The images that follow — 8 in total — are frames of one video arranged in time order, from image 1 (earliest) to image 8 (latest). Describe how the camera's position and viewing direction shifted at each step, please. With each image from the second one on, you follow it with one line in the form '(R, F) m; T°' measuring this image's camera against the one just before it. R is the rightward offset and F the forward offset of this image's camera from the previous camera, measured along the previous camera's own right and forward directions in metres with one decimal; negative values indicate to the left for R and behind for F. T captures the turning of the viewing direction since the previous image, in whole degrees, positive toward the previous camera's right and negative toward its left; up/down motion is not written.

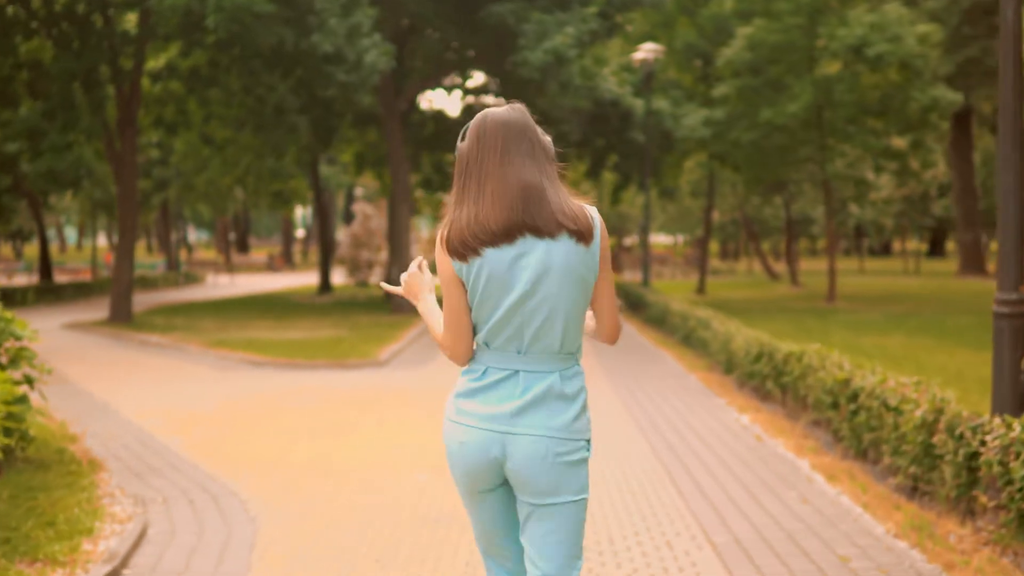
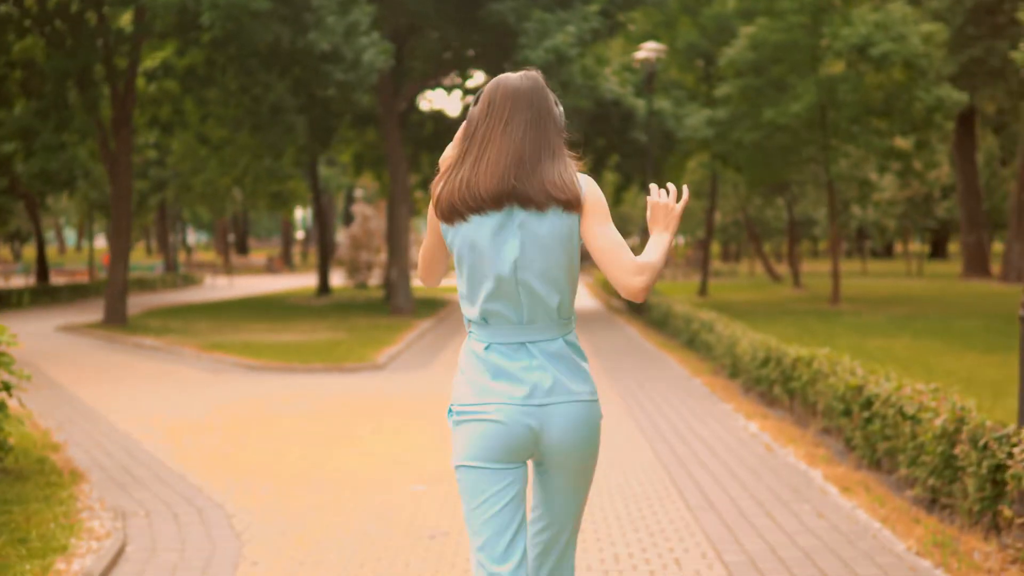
(0.0, +0.3) m; 0°
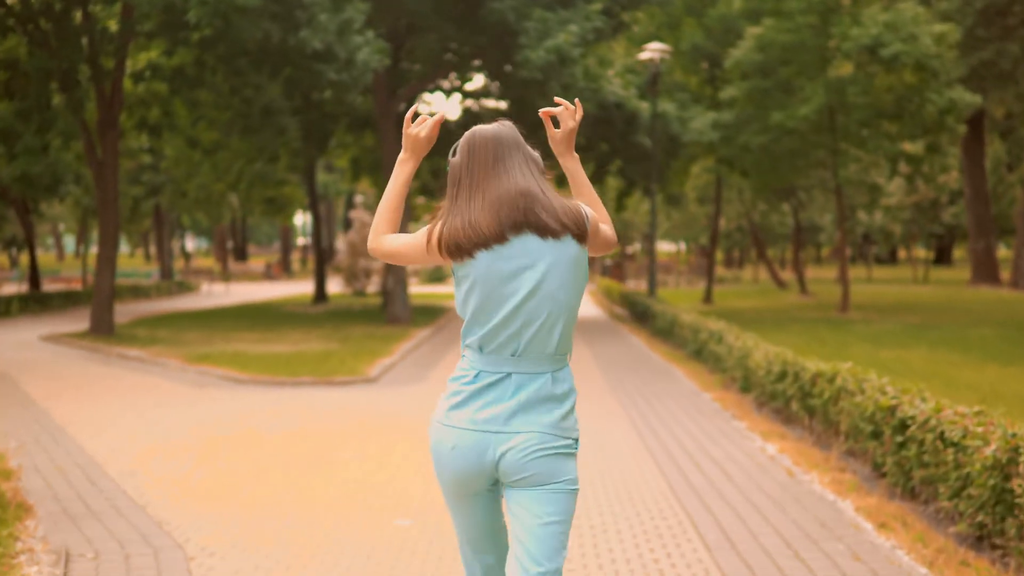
(0.0, +0.8) m; 0°
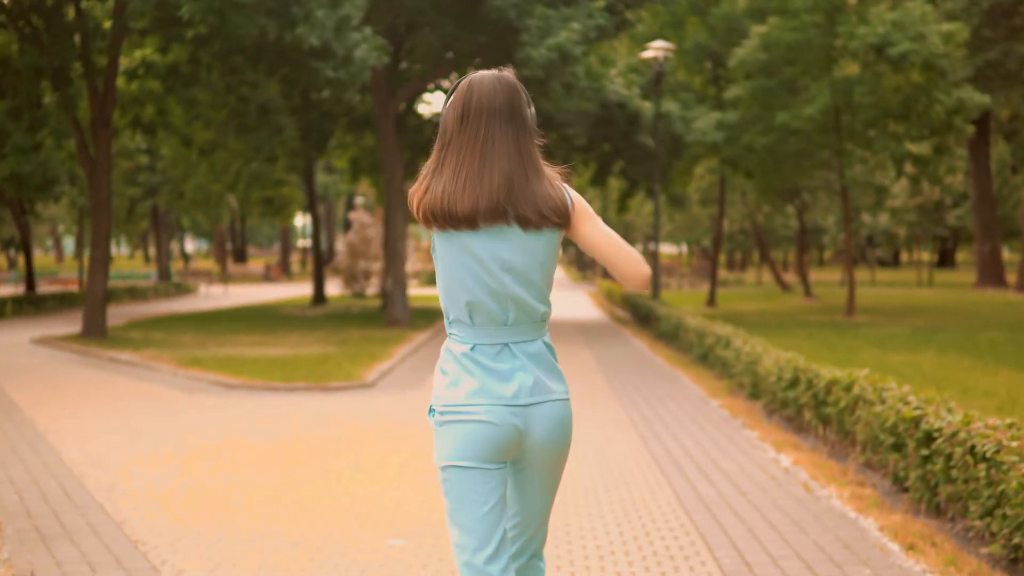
(0.0, +0.5) m; 0°
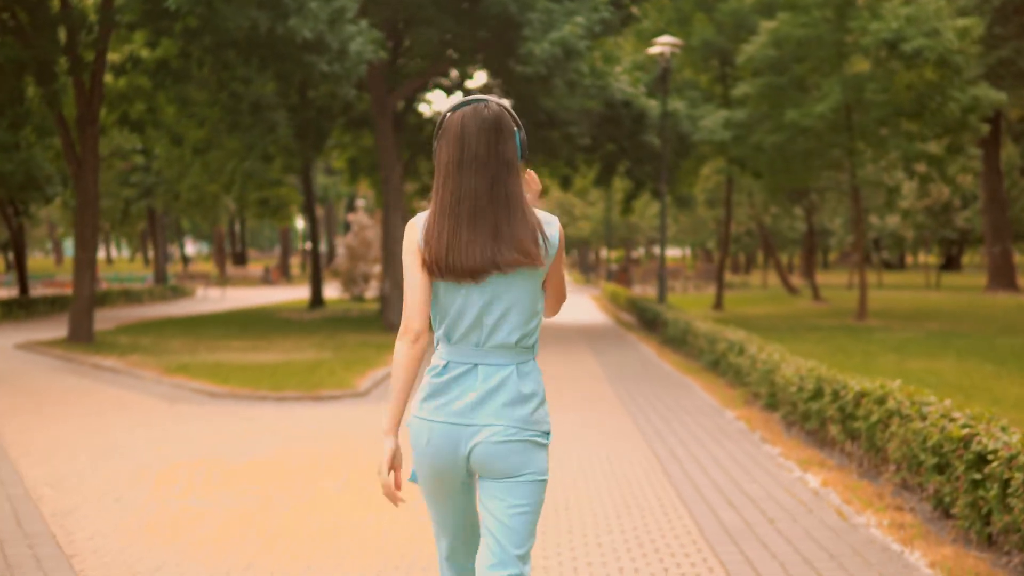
(0.0, +0.8) m; 0°
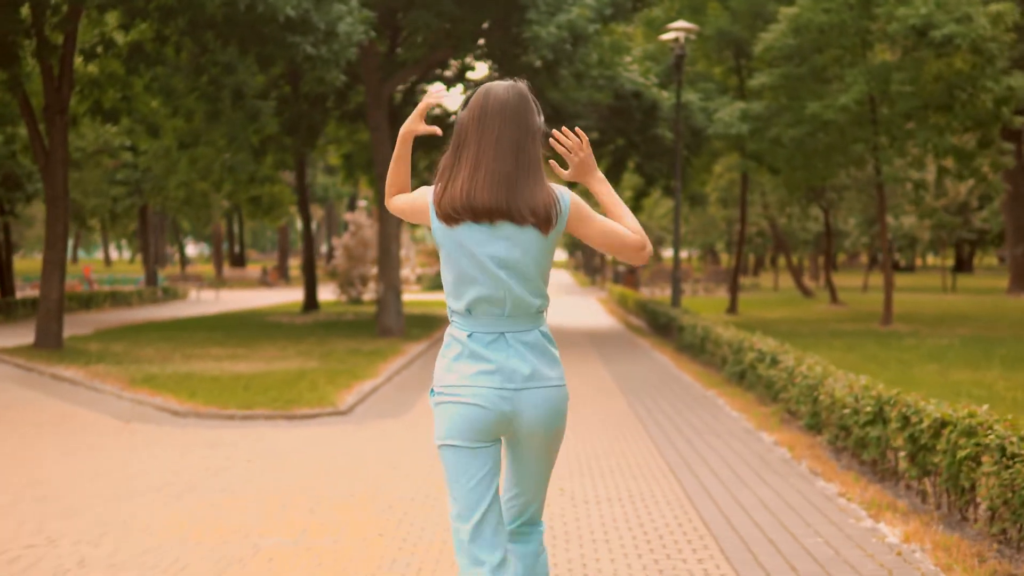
(0.0, +1.7) m; 0°
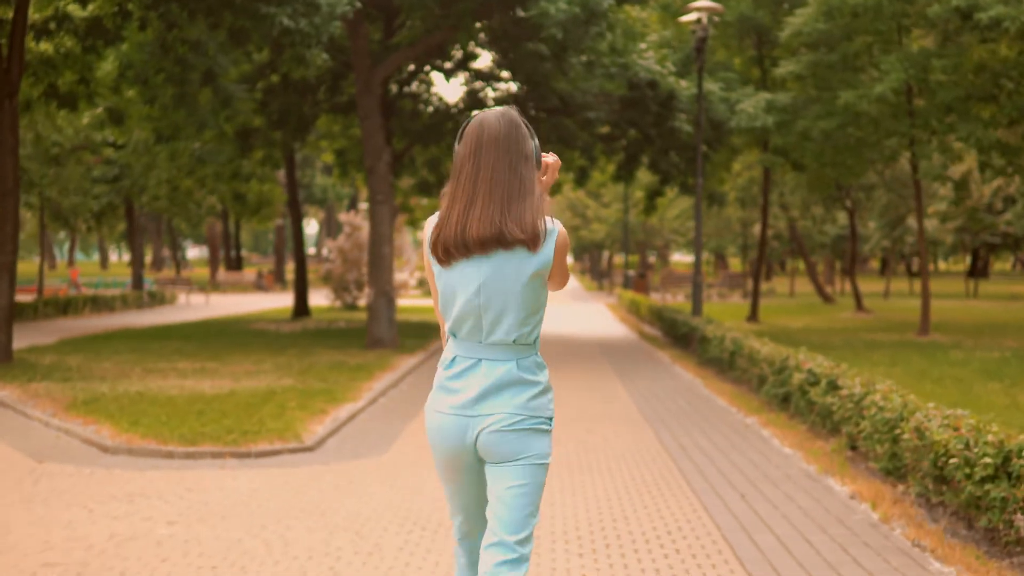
(0.0, +2.2) m; 0°
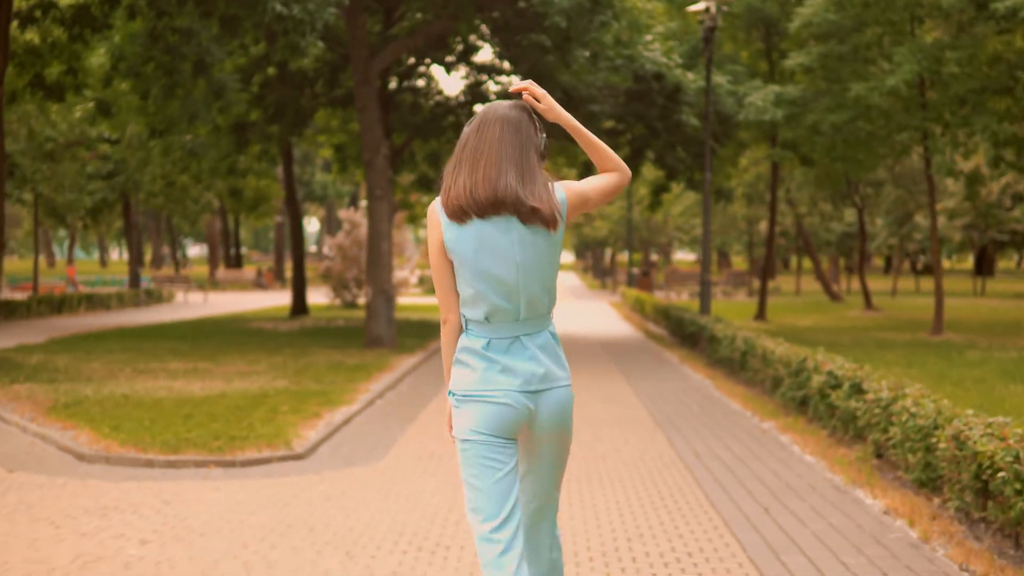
(0.0, +0.6) m; 0°
